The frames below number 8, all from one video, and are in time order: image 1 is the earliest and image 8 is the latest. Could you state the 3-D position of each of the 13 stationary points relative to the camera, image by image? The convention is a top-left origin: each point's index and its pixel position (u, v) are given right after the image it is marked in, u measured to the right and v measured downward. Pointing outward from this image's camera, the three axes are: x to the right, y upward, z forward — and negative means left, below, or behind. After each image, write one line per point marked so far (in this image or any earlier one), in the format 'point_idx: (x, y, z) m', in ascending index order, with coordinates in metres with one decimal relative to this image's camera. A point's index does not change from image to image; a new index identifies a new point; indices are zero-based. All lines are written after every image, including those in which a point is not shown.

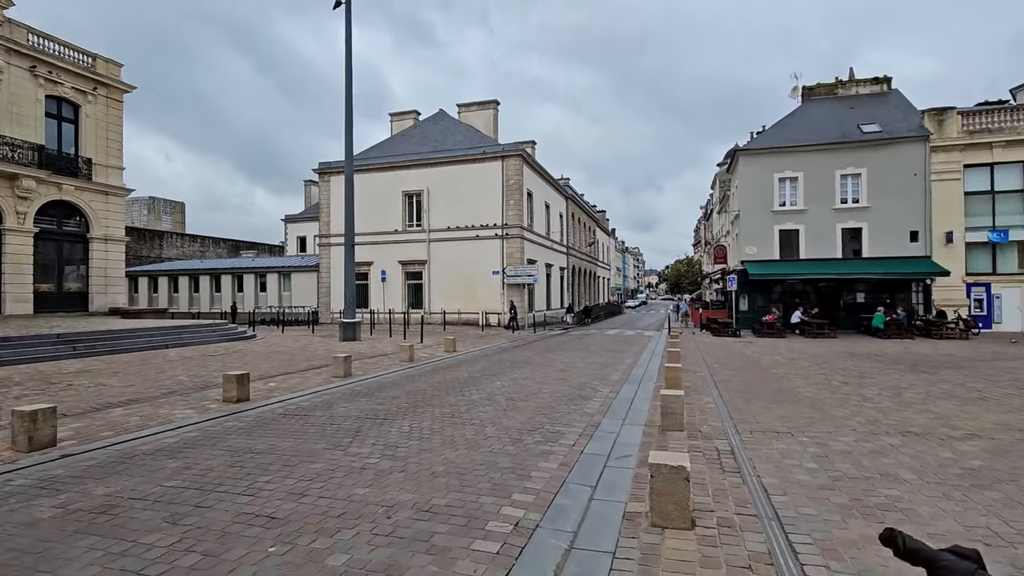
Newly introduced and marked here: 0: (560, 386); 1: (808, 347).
0: (+1.0, -2.1, +11.3) m
1: (+10.8, -2.2, +18.9) m
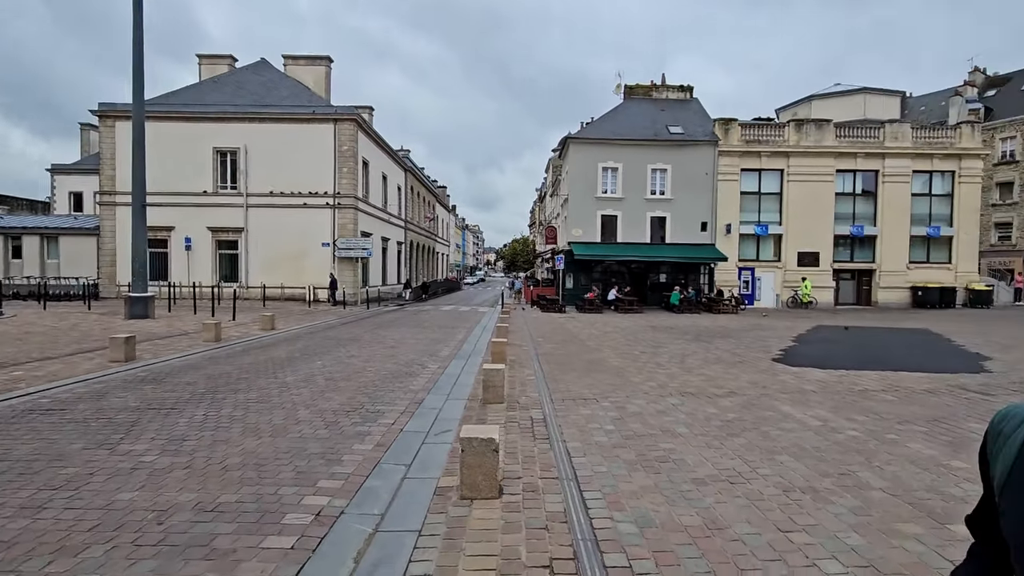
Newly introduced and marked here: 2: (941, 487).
0: (-2.7, -1.6, +11.0) m
1: (+4.4, -1.4, +21.2) m
2: (+3.6, -1.7, +4.3) m
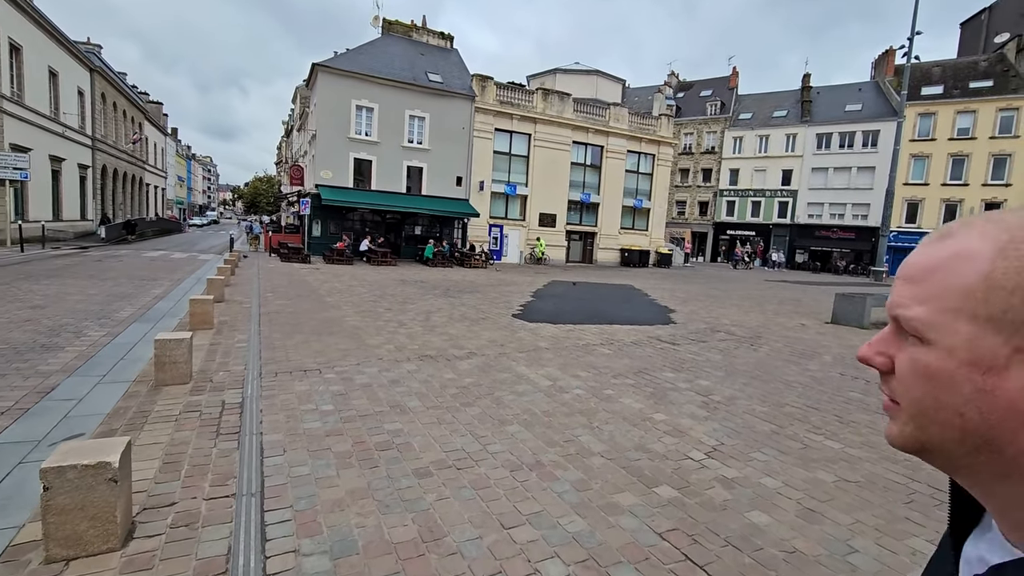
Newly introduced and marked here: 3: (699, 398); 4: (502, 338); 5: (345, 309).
0: (-7.4, -0.6, +7.6) m
1: (-5.5, +0.5, +19.9) m
2: (+1.2, -1.3, +4.5) m
3: (+2.1, -1.2, +5.7) m
4: (-0.2, -0.8, +8.6) m
5: (-3.6, -0.5, +11.1) m
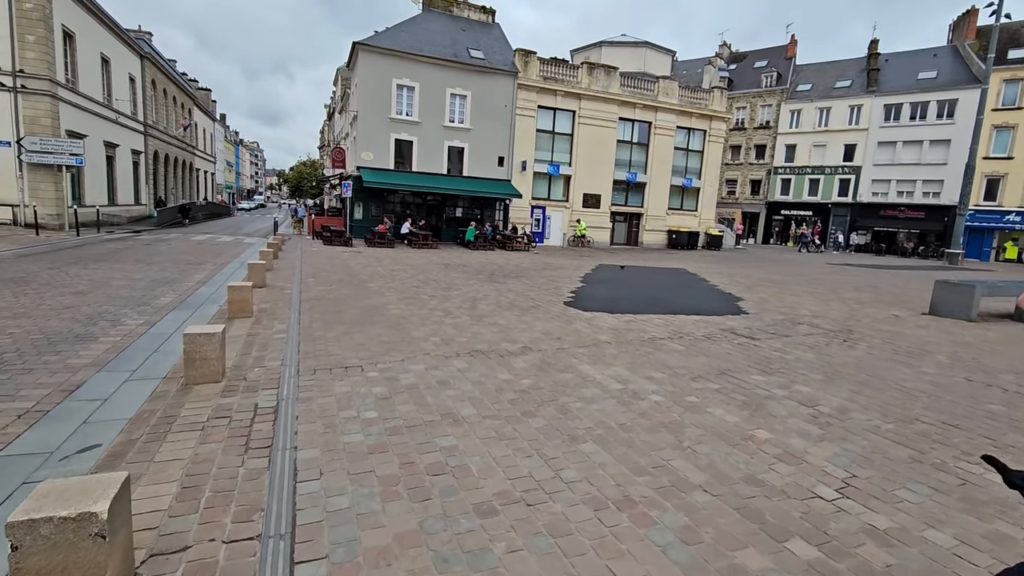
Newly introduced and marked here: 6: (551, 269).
0: (-6.6, -0.5, +7.4) m
1: (-3.8, +1.1, +19.4) m
2: (+1.7, -1.3, +3.6) m
3: (+2.7, -1.1, +4.8) m
4: (+0.7, -0.6, +7.8) m
5: (-2.5, -0.2, +10.6) m
6: (+1.3, +0.7, +17.6) m
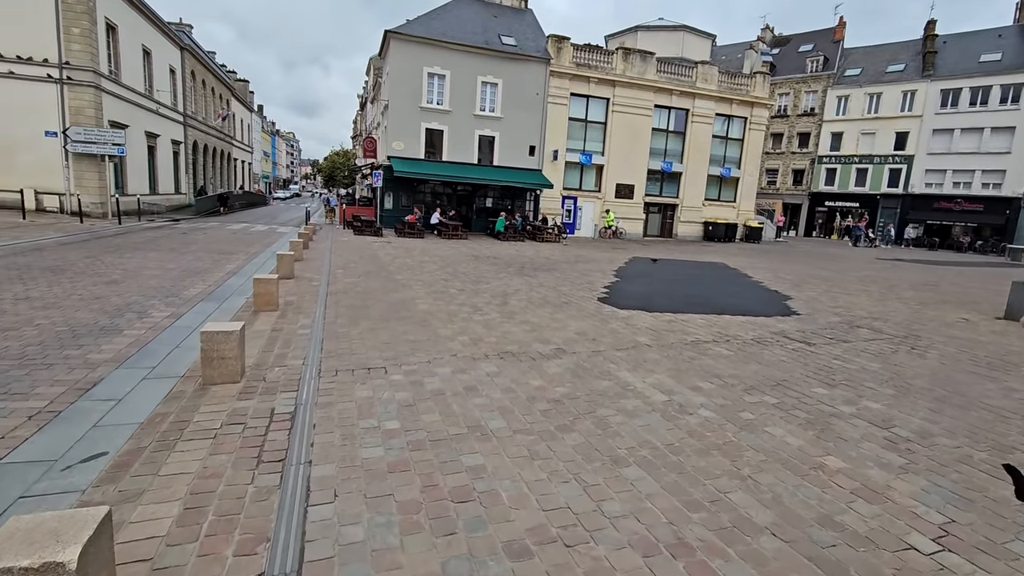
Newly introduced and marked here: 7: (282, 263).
0: (-6.1, -0.3, +7.3) m
1: (-2.7, +1.5, +19.1) m
2: (+1.9, -1.3, +3.1) m
3: (+3.0, -1.2, +4.2) m
4: (+1.2, -0.6, +7.3) m
5: (-1.9, 0.0, +10.3) m
6: (+2.4, +0.9, +17.1) m
7: (-4.9, +0.5, +11.1) m
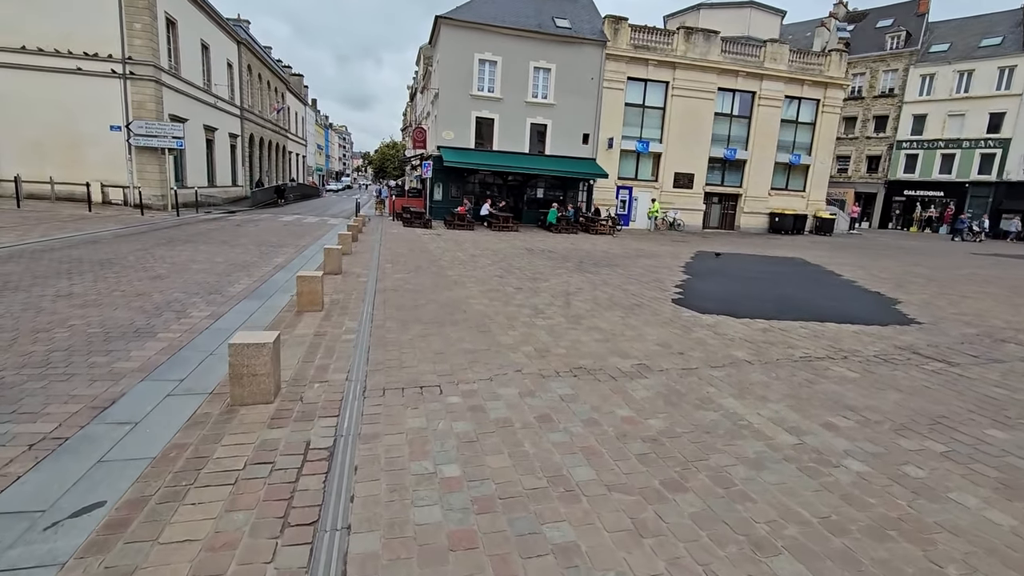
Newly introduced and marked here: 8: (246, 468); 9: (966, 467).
0: (-5.2, -0.3, +6.9) m
1: (-0.8, +1.7, +18.3) m
2: (+2.4, -1.5, +2.0) m
3: (+3.5, -1.3, +3.0) m
4: (+2.0, -0.6, +6.3) m
5: (-0.8, 0.0, +9.5) m
6: (+4.1, +1.0, +15.8) m
7: (-3.7, +0.6, +10.5) m
8: (-1.7, -1.1, +3.3) m
9: (+3.0, -1.2, +3.5) m
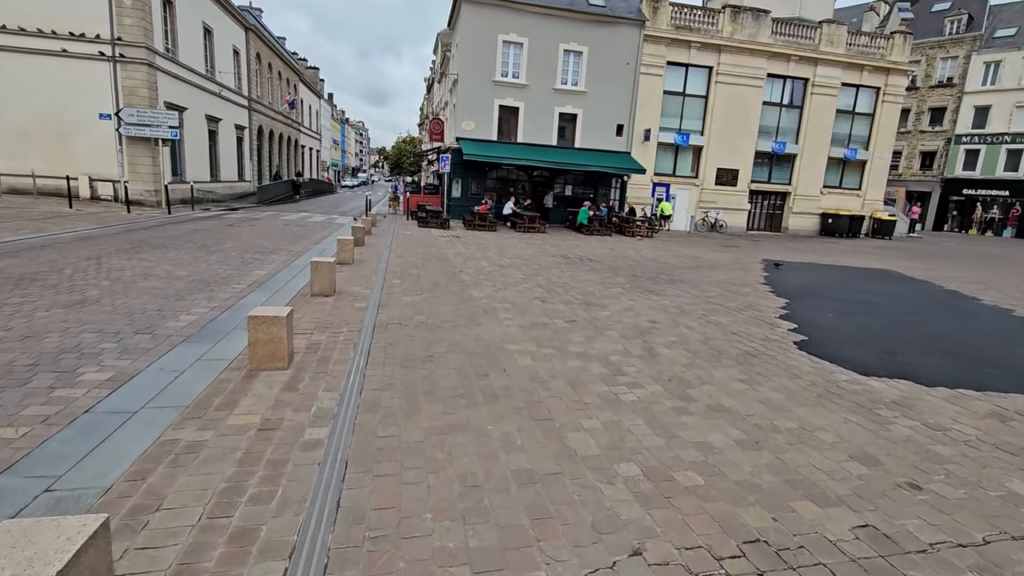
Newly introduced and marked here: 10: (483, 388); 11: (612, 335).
0: (-4.6, -0.7, +4.4) m
1: (+0.2, +1.3, +15.7) m
2: (+2.8, -2.0, -0.7) m
3: (+4.0, -1.8, +0.3) m
4: (+2.6, -1.1, +3.6) m
5: (-0.1, -0.4, +6.9) m
6: (+4.9, +0.5, +13.1) m
7: (-3.0, +0.2, +8.0) m
8: (-1.2, -1.6, +0.7) m
9: (+3.5, -1.7, +0.7) m
10: (-0.3, -0.9, +4.5) m
11: (+1.2, -0.5, +6.3) m
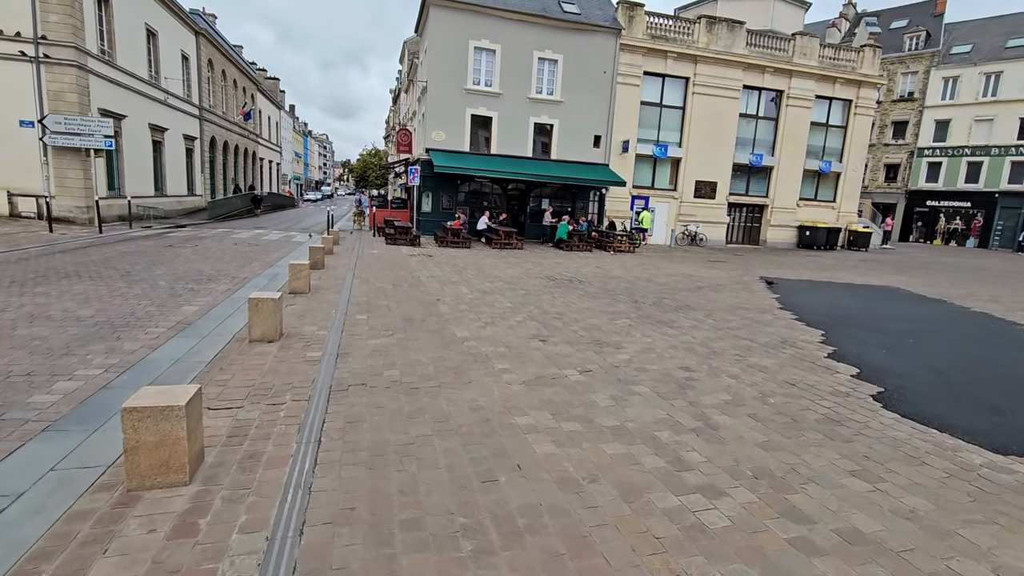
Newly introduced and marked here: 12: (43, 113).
0: (-4.5, -1.2, +2.6) m
1: (-0.4, +0.6, +14.2) m
2: (+3.3, -2.2, -2.1) m
3: (+4.4, -2.0, -1.1) m
4: (+2.8, -1.5, +2.2) m
5: (-0.1, -0.9, +5.3) m
6: (+4.5, 0.0, +11.8) m
7: (-3.1, -0.3, +6.3) m
8: (-0.8, -1.9, -0.9) m
9: (+3.9, -1.9, -0.6) m
10: (-0.1, -1.3, +2.9) m
11: (+1.2, -1.0, +4.9) m
12: (-18.0, +6.7, +19.8) m
